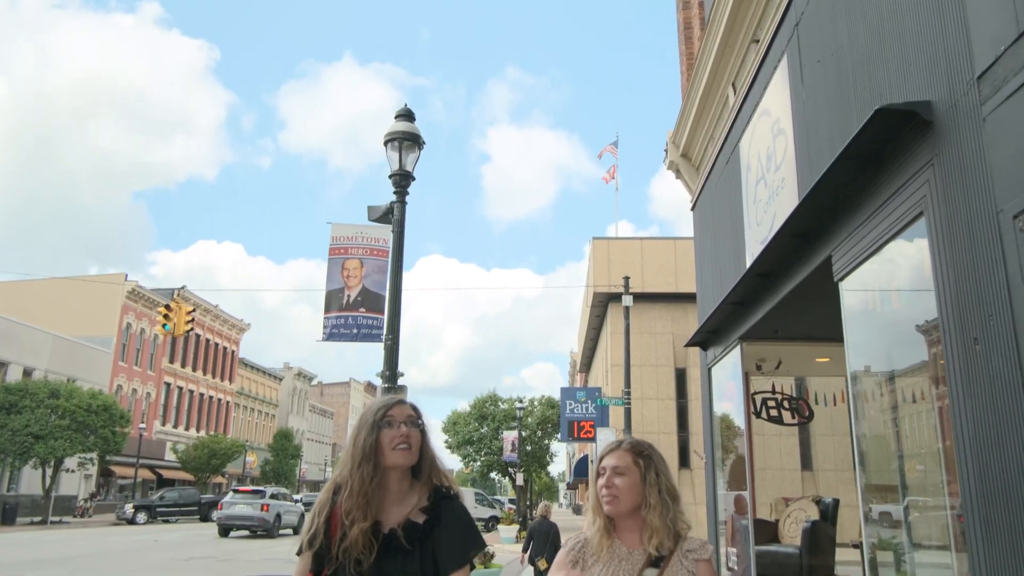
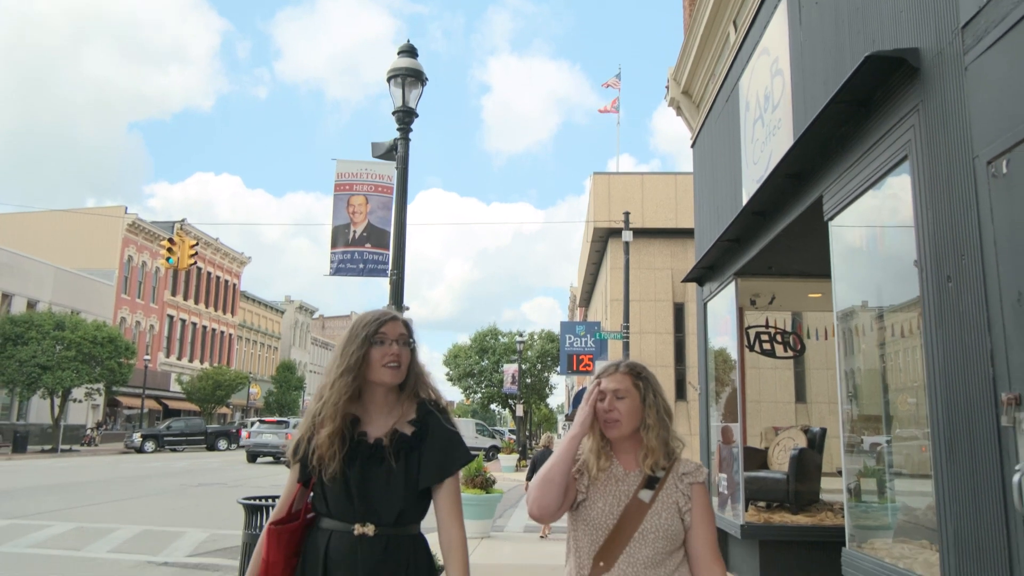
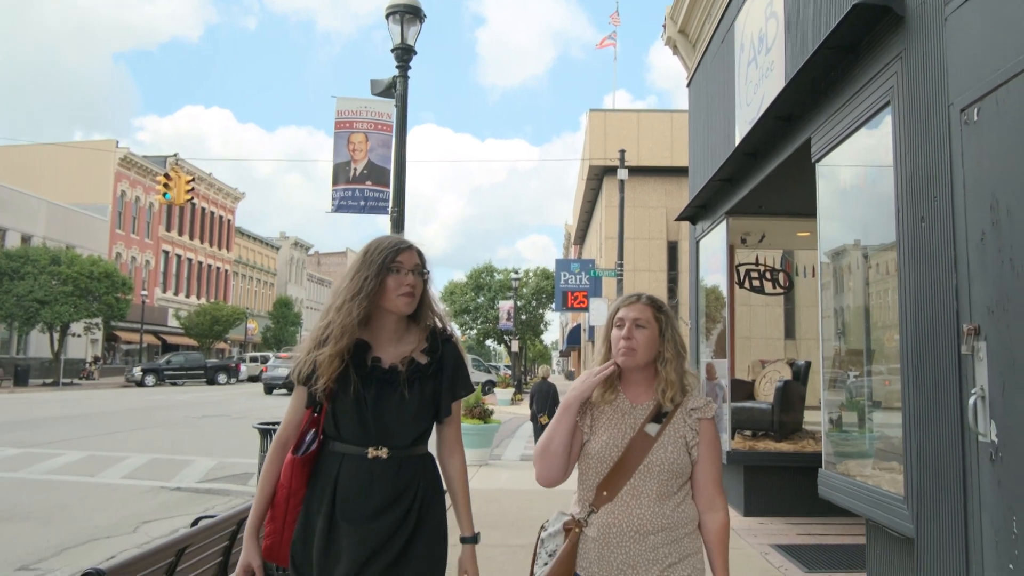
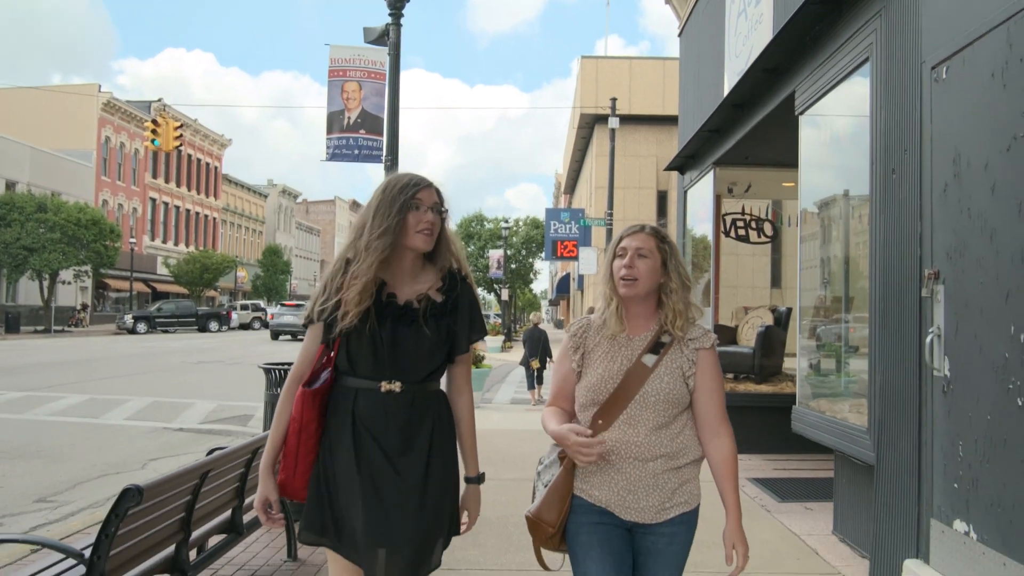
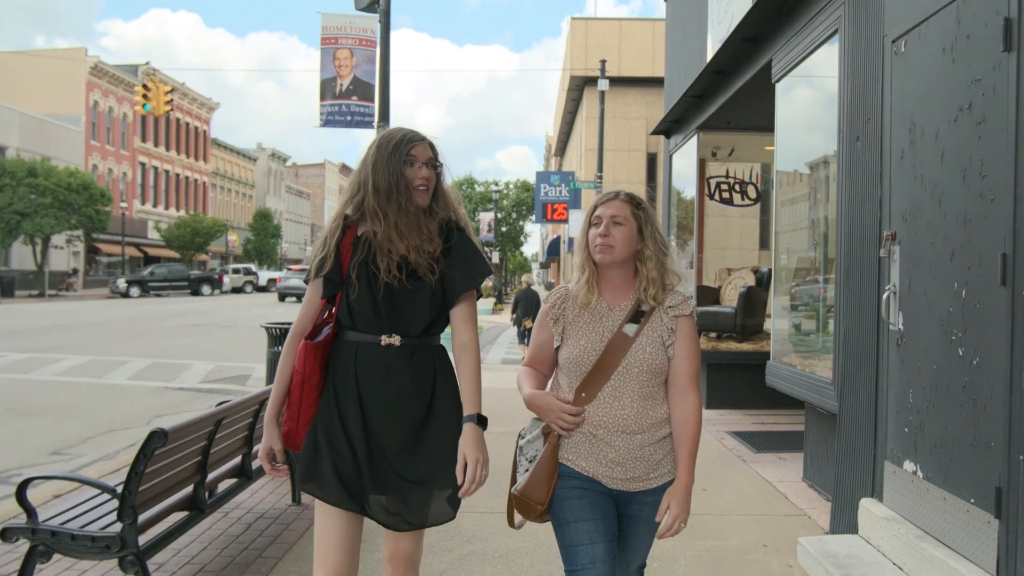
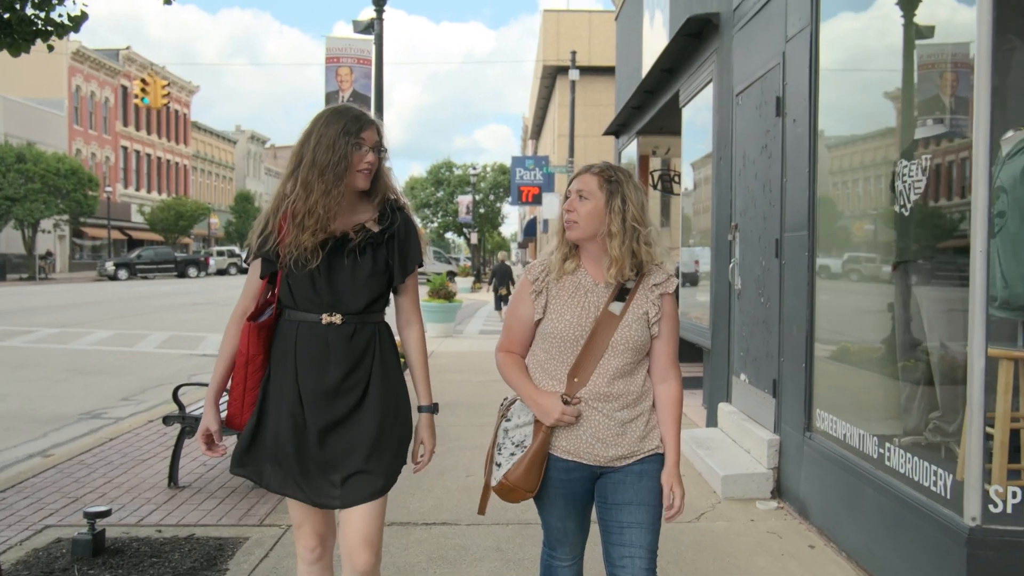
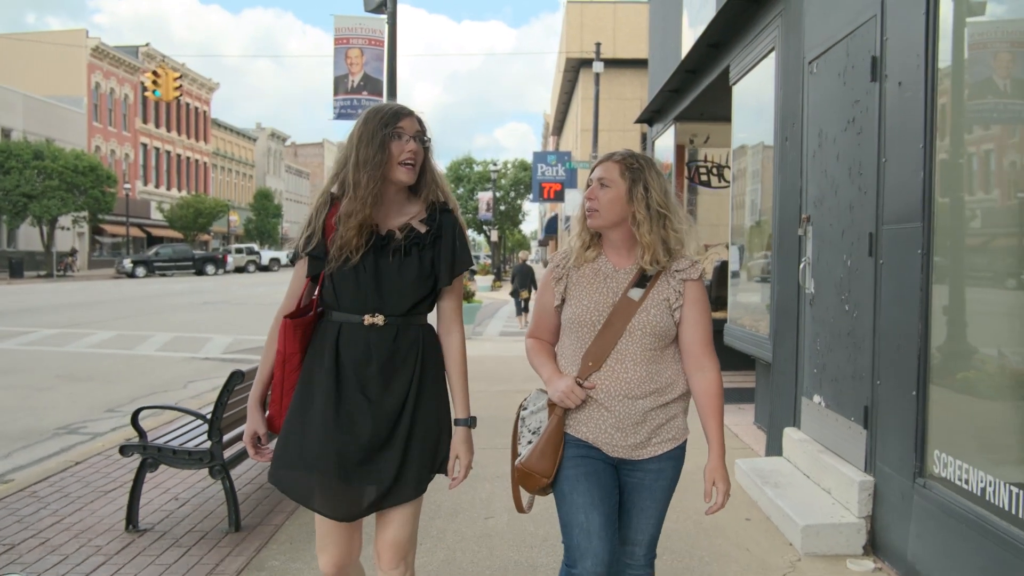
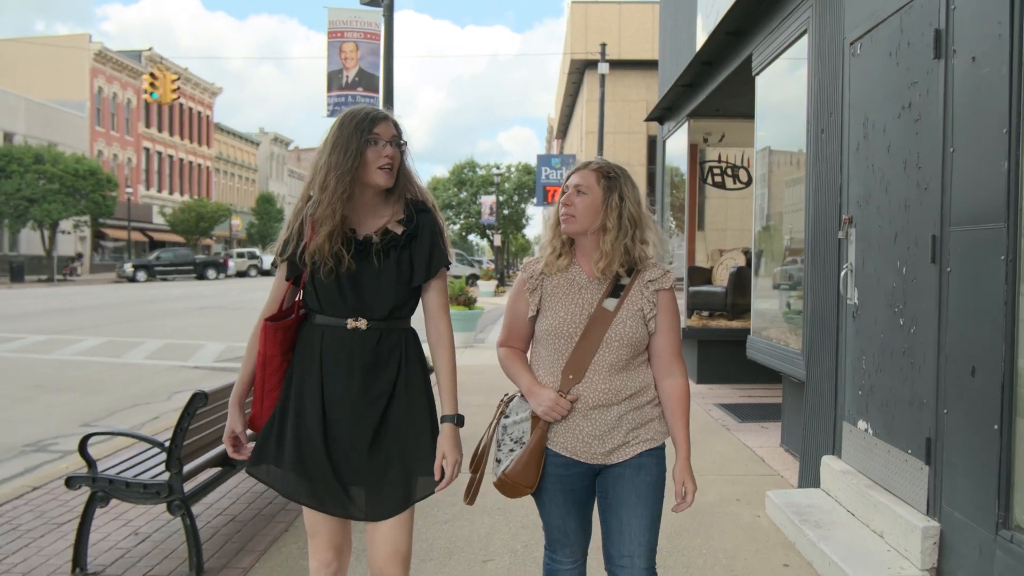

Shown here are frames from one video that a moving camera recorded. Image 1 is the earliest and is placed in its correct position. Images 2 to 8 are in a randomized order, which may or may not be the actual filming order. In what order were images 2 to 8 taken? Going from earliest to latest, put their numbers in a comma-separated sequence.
2, 3, 4, 5, 8, 7, 6
